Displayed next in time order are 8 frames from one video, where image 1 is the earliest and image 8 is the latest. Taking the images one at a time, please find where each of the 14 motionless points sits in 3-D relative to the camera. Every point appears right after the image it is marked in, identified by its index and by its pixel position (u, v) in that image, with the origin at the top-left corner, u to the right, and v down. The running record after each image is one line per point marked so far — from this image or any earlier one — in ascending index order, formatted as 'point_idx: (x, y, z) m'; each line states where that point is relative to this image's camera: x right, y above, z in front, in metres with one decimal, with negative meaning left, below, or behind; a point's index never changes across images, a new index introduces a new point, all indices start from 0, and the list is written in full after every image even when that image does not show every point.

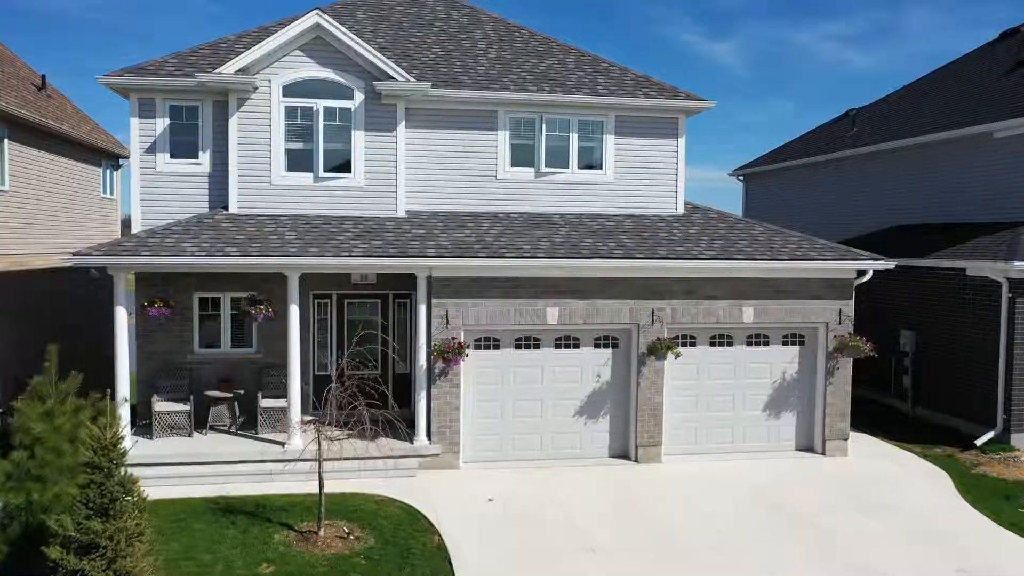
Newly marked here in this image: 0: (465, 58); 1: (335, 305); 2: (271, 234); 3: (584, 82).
0: (-0.9, +4.3, +13.2) m
1: (-3.1, -0.3, +12.4) m
2: (-3.7, +0.8, +10.8) m
3: (+1.3, +3.7, +12.7) m
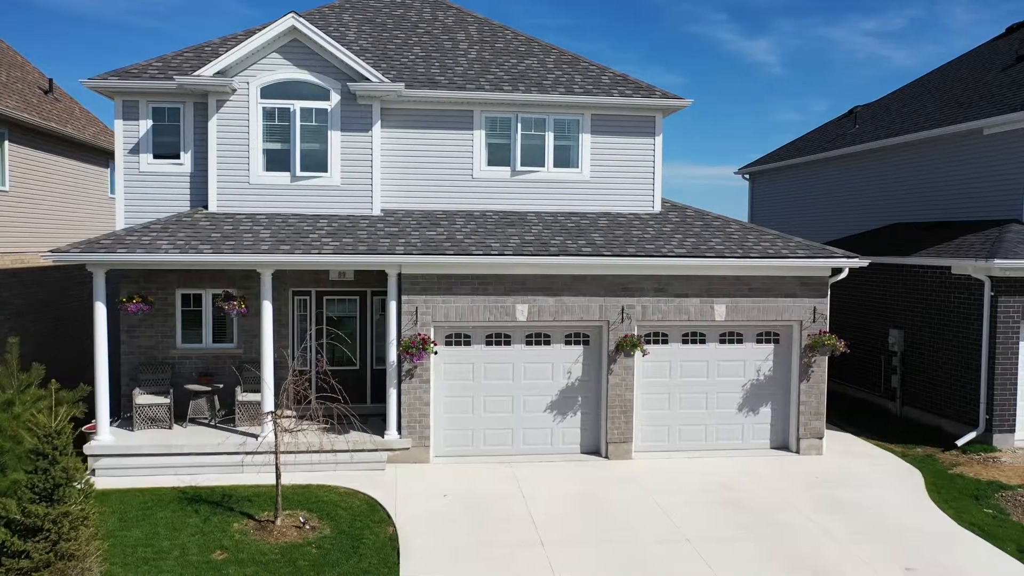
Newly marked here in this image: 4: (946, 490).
0: (-1.3, +4.4, +13.3) m
1: (-3.6, -0.2, +12.6) m
2: (-4.2, +0.9, +11.1) m
3: (+0.9, +3.8, +12.8) m
4: (+6.4, -3.0, +10.4) m
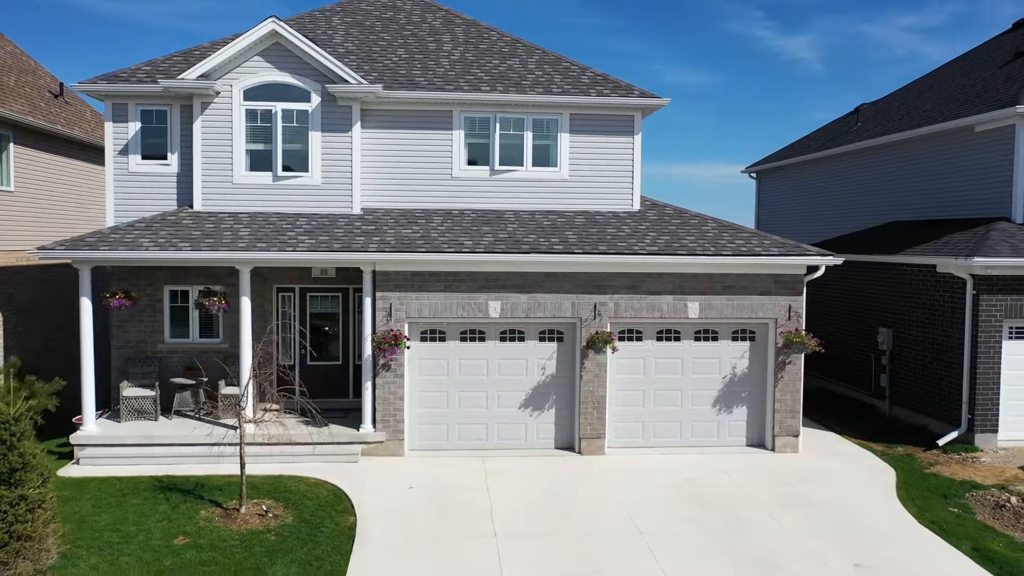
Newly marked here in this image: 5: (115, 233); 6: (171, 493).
0: (-1.7, +4.4, +13.6) m
1: (-3.9, -0.2, +12.9) m
2: (-4.7, +0.9, +11.4) m
3: (+0.5, +3.8, +13.0) m
4: (+5.9, -2.9, +10.3) m
5: (-6.3, +0.9, +11.2) m
6: (-4.6, -2.8, +9.5) m
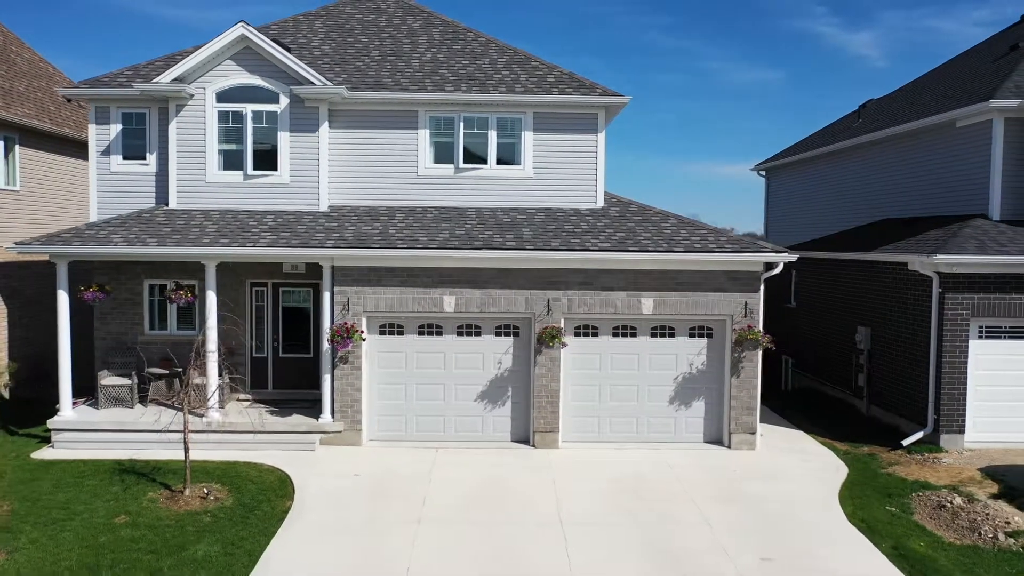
0: (-2.3, +4.5, +13.9) m
1: (-4.6, -0.1, +13.4) m
2: (-5.4, +1.0, +11.9) m
3: (-0.1, +3.9, +13.2) m
4: (+5.1, -2.9, +10.2) m
5: (-7.1, +1.0, +11.8) m
6: (-5.5, -2.7, +10.0) m
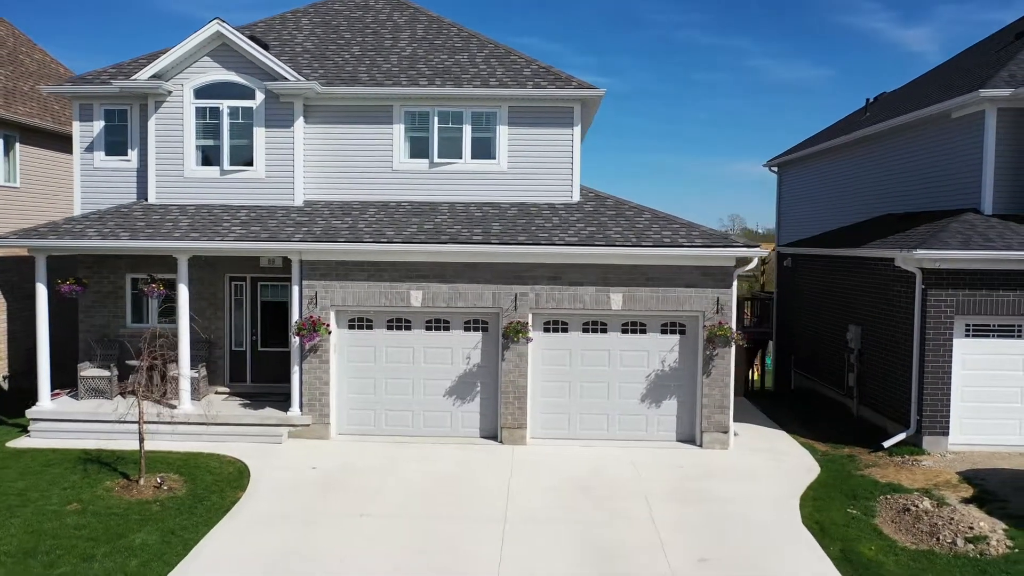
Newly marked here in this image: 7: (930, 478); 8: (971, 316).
0: (-2.7, +4.6, +13.9) m
1: (-5.1, 0.0, +13.6) m
2: (-5.9, +1.2, +12.1) m
3: (-0.6, +4.0, +13.1) m
4: (+4.4, -2.8, +9.9) m
5: (-7.6, +1.1, +12.0) m
6: (-6.1, -2.6, +10.2) m
7: (+6.1, -2.8, +10.2) m
8: (+7.5, -0.5, +11.4) m
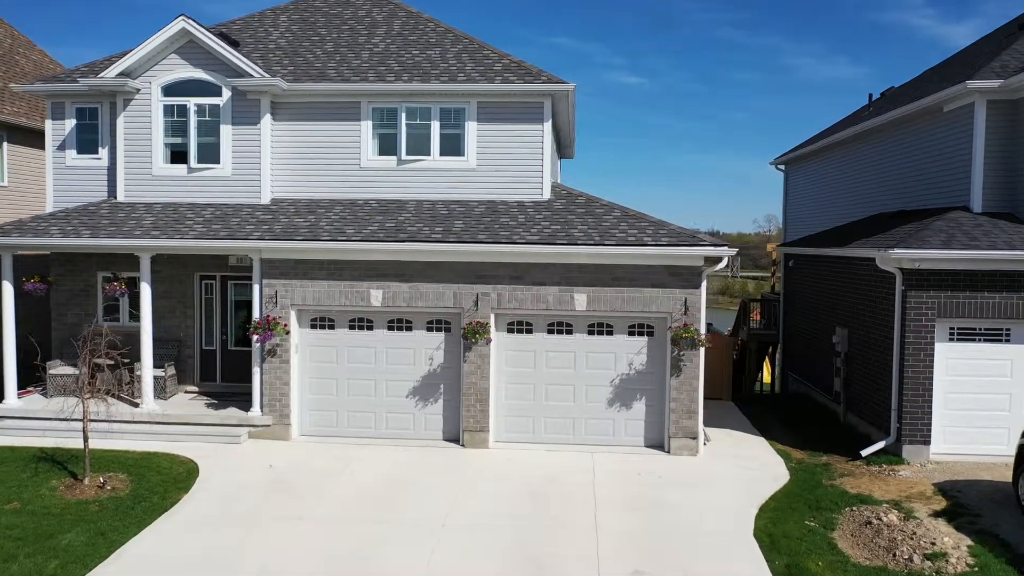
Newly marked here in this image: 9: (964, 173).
0: (-3.2, +4.6, +13.8) m
1: (-5.6, 0.0, +13.5) m
2: (-6.5, +1.2, +12.1) m
3: (-1.2, +4.0, +12.9) m
4: (+3.7, -2.8, +9.5) m
5: (-8.2, +1.1, +12.0) m
6: (-6.8, -2.5, +10.1) m
7: (+5.4, -2.8, +9.7) m
8: (+6.8, -0.5, +10.8) m
9: (+8.1, +2.1, +12.6) m
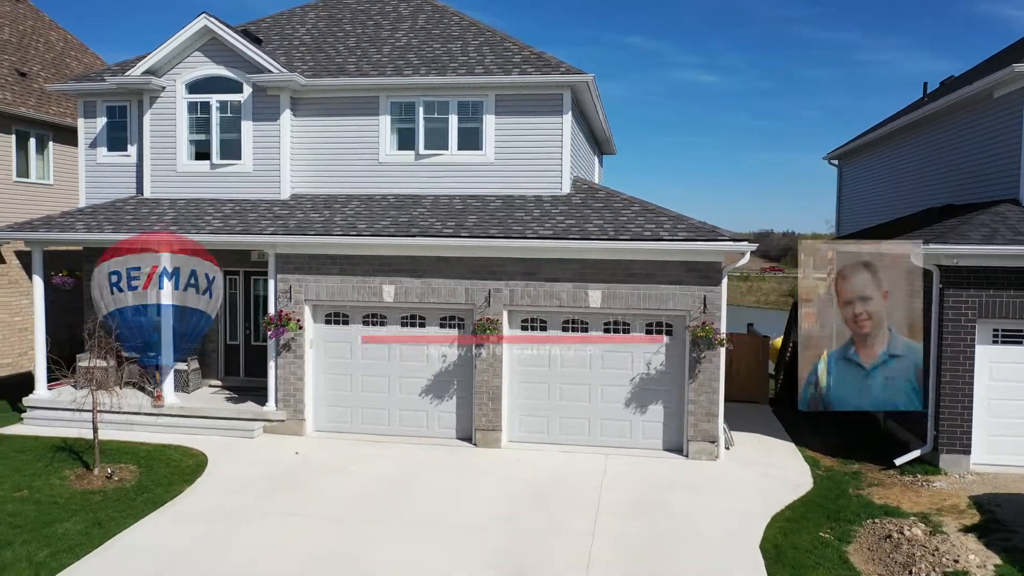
0: (-2.8, +4.7, +13.7) m
1: (-5.2, +0.1, +13.6) m
2: (-6.2, +1.3, +12.3) m
3: (-0.8, +4.1, +12.7) m
4: (+3.8, -2.8, +8.9) m
5: (-7.9, +1.2, +12.4) m
6: (-6.7, -2.4, +10.4) m
7: (+5.4, -2.8, +9.0) m
8: (+7.0, -0.5, +10.0) m
9: (+8.4, +2.1, +11.7) m
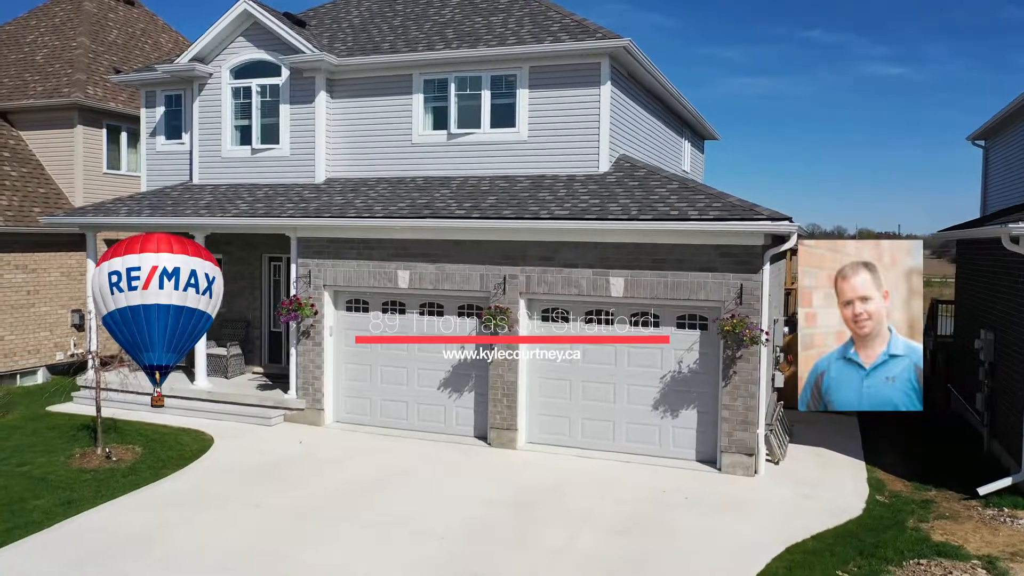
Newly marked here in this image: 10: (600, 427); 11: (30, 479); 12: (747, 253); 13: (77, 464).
0: (-1.9, +5.0, +13.3) m
1: (-4.4, +0.4, +13.6) m
2: (-5.7, +1.6, +12.5) m
3: (-0.2, +4.3, +11.9) m
4: (+3.5, -2.7, +7.4) m
5: (-7.3, +1.6, +12.9) m
6: (-6.5, -2.1, +10.7) m
7: (+5.2, -2.6, +7.2) m
8: (+6.9, -0.4, +7.9) m
9: (+8.7, +2.2, +9.2) m
10: (+1.3, -2.0, +10.3) m
11: (-5.8, -2.4, +8.7) m
12: (+3.1, +0.5, +9.2) m
13: (-5.6, -2.3, +9.3) m
